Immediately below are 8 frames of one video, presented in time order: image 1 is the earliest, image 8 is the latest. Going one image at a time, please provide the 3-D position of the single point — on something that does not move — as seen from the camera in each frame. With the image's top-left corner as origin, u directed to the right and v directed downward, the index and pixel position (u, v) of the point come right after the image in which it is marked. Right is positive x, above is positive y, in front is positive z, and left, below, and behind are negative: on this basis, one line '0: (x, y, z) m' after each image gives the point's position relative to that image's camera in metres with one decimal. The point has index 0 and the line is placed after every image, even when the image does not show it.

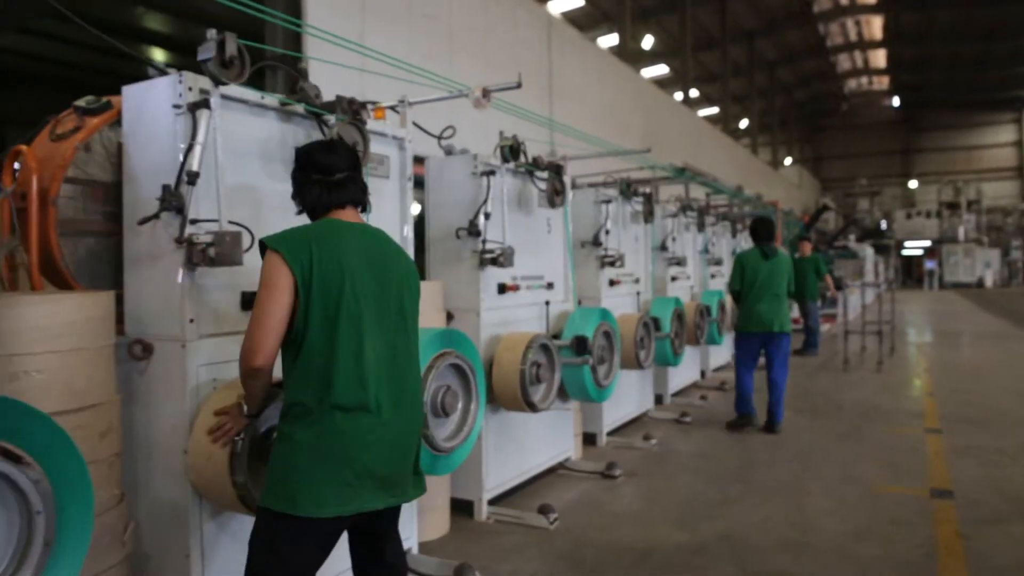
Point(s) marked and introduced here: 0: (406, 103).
0: (-0.4, +0.7, +2.7) m
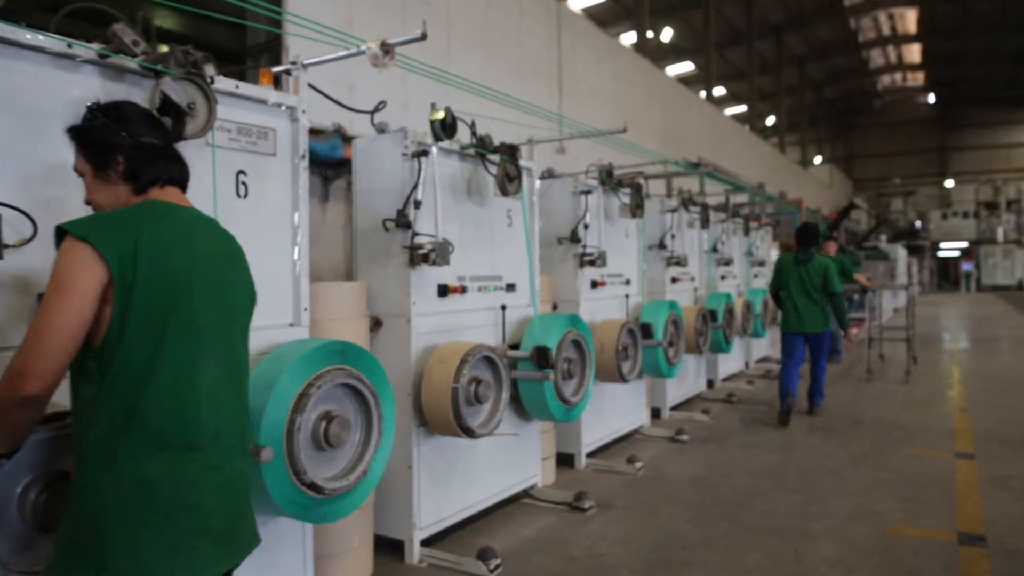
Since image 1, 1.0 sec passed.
0: (-0.7, +0.7, +2.2) m
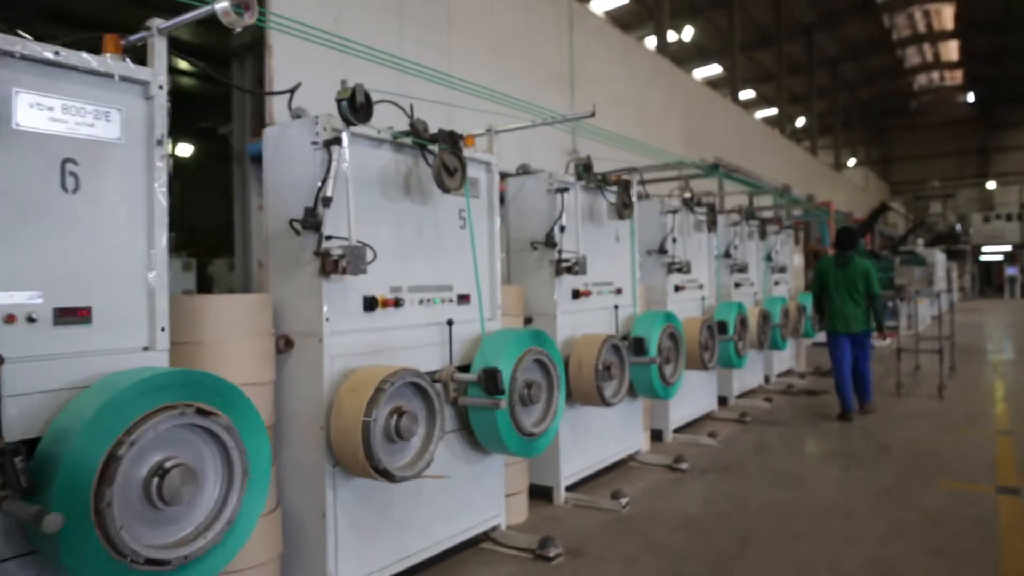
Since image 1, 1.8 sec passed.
0: (-0.9, +0.6, +1.8) m
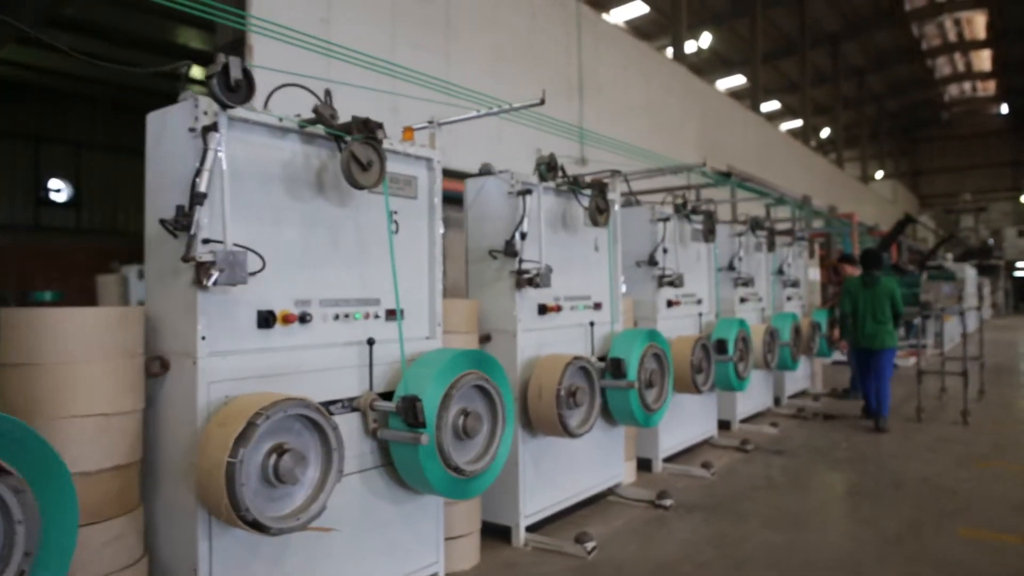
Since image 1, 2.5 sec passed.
0: (-1.1, +0.6, +1.4) m
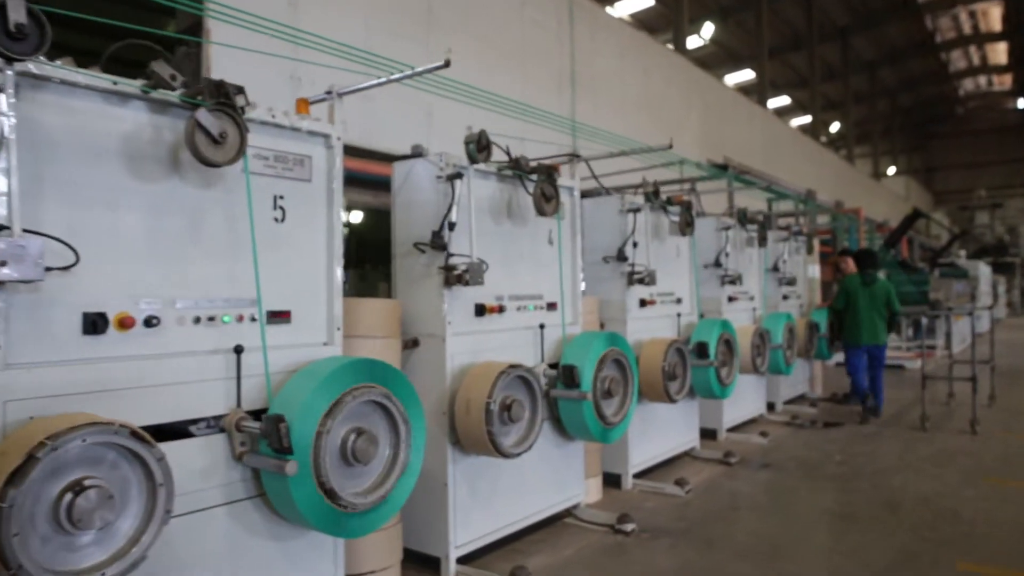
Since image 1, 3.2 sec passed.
0: (-1.4, +0.6, +1.1) m
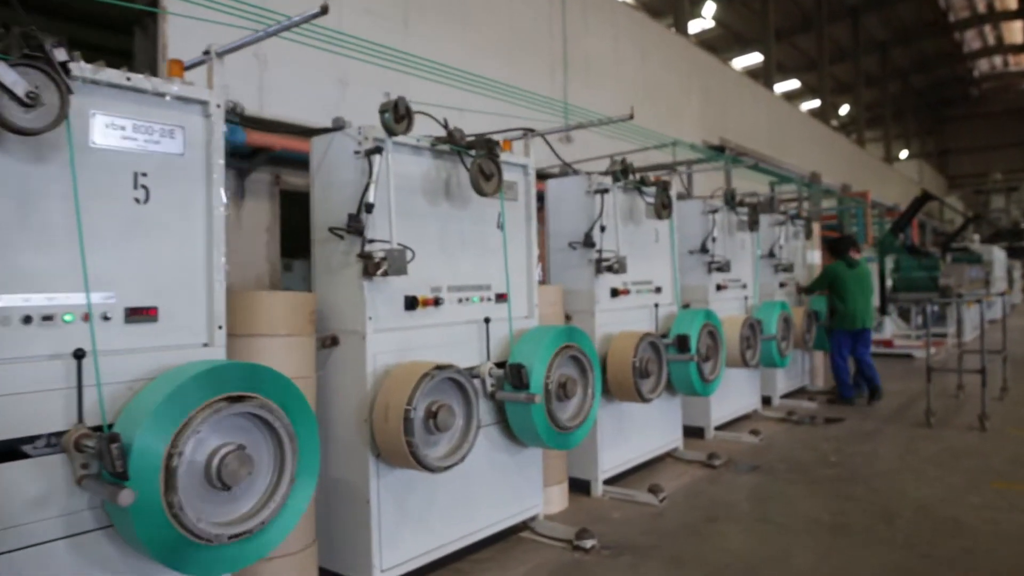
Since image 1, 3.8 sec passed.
0: (-1.7, +0.6, +0.8) m
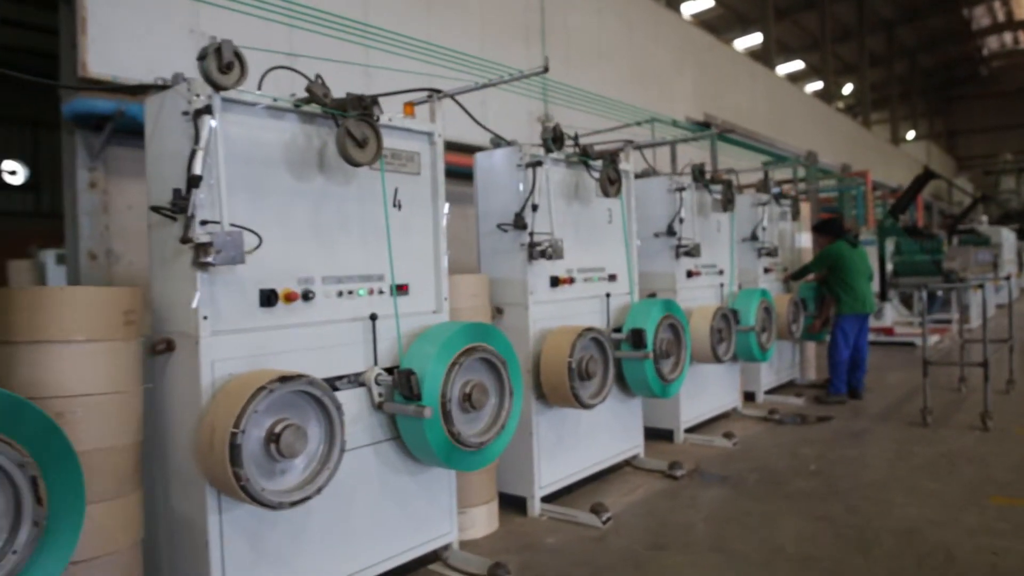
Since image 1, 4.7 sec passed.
0: (-2.1, +0.6, +0.3) m
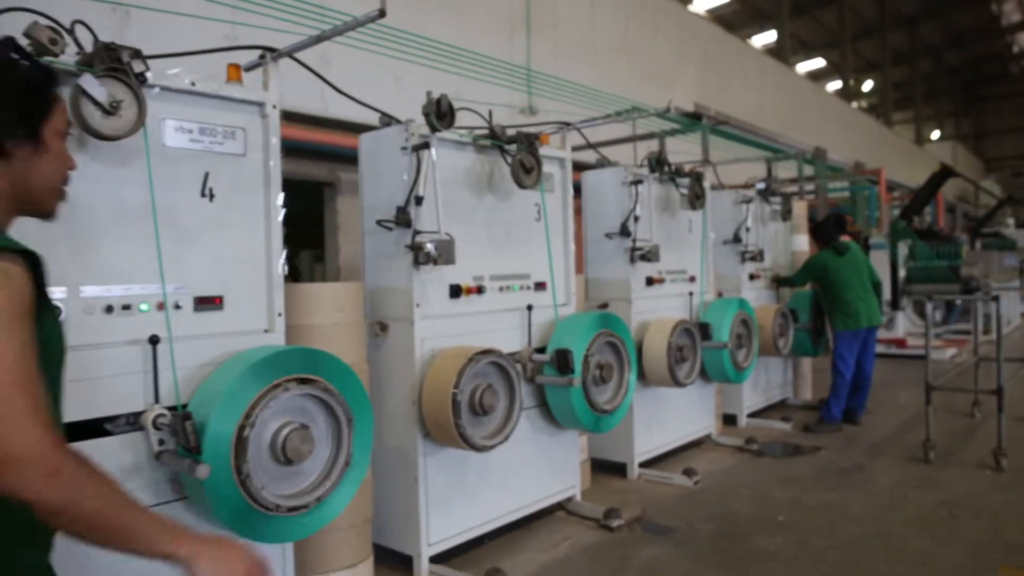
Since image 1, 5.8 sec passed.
0: (-2.6, +0.6, -0.2) m
